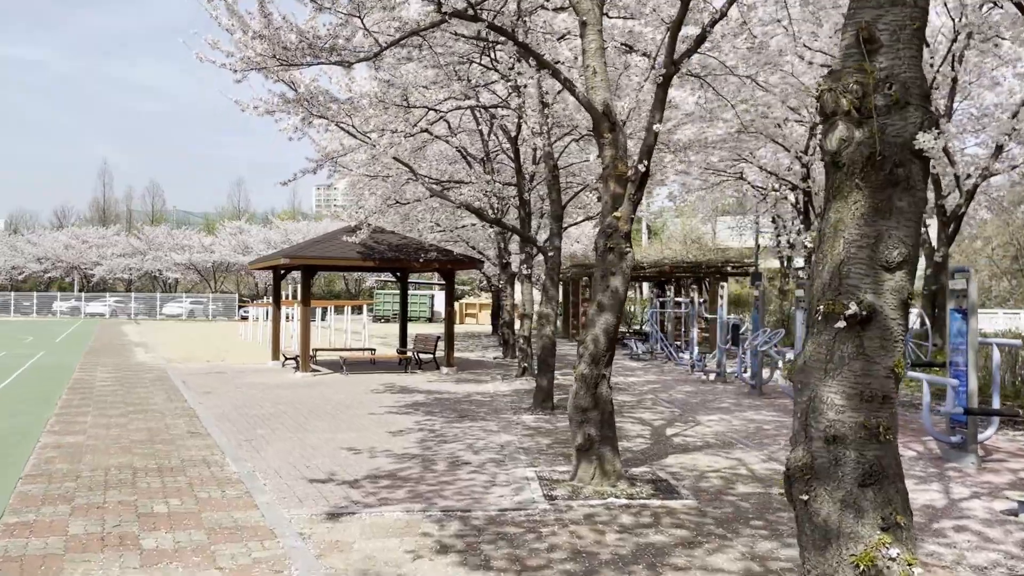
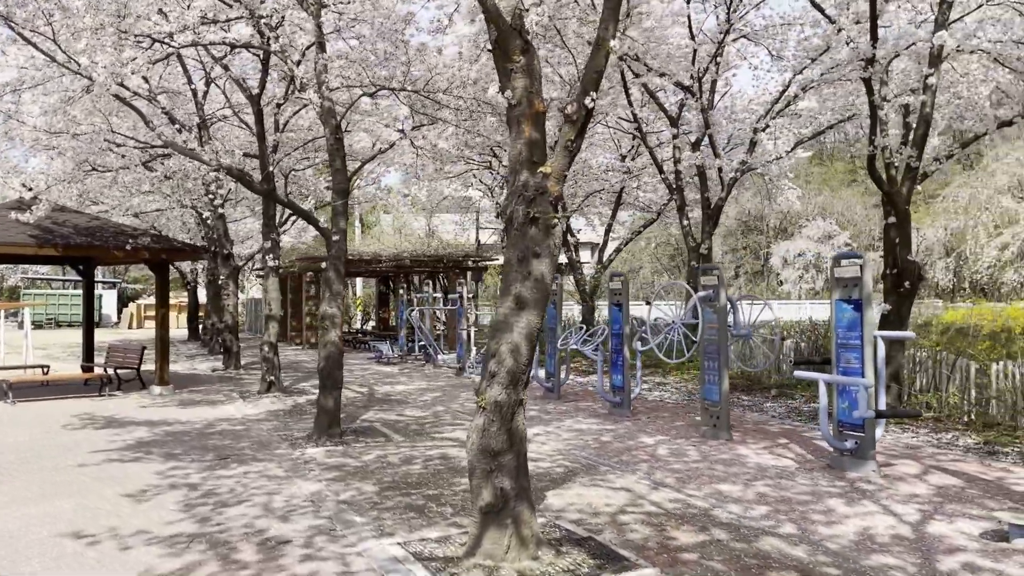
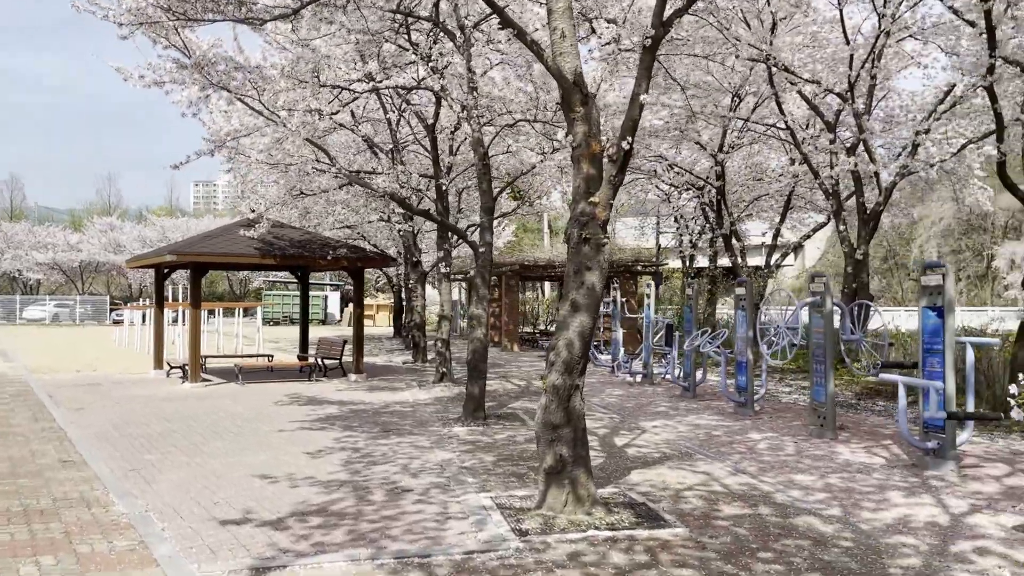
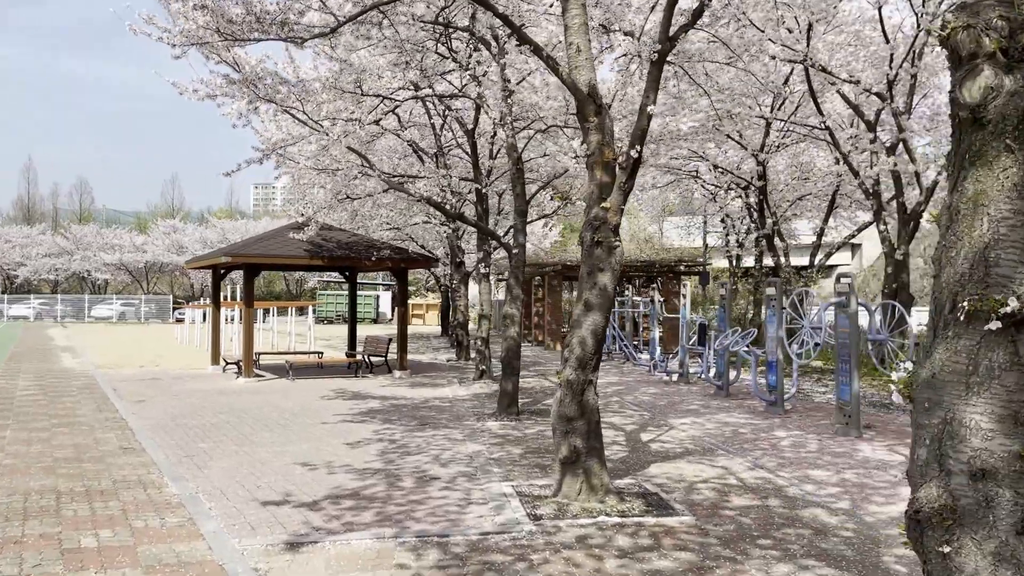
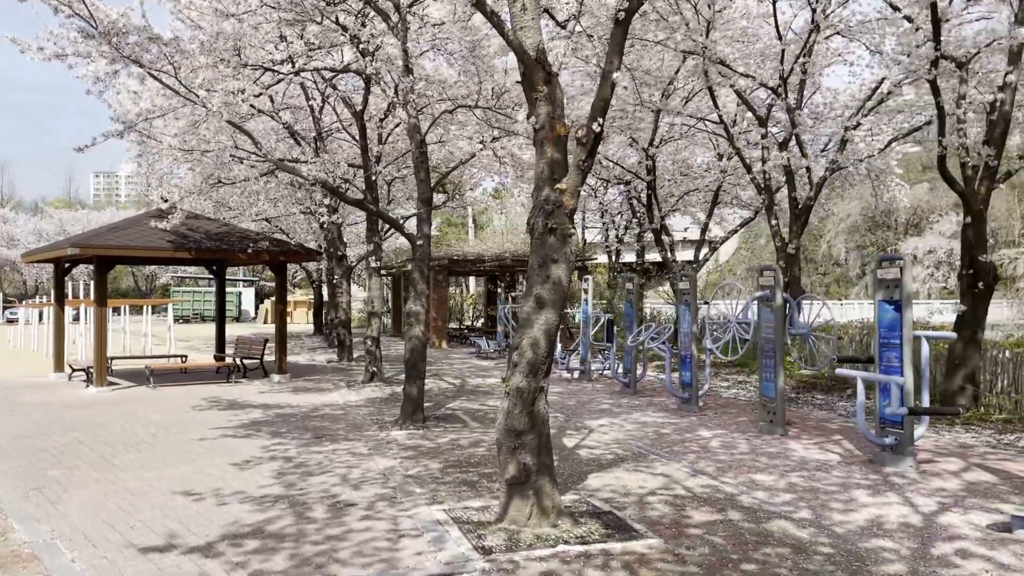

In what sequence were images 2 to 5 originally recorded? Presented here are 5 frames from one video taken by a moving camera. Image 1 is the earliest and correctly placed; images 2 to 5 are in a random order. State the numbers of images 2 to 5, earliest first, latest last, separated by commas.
4, 3, 5, 2
